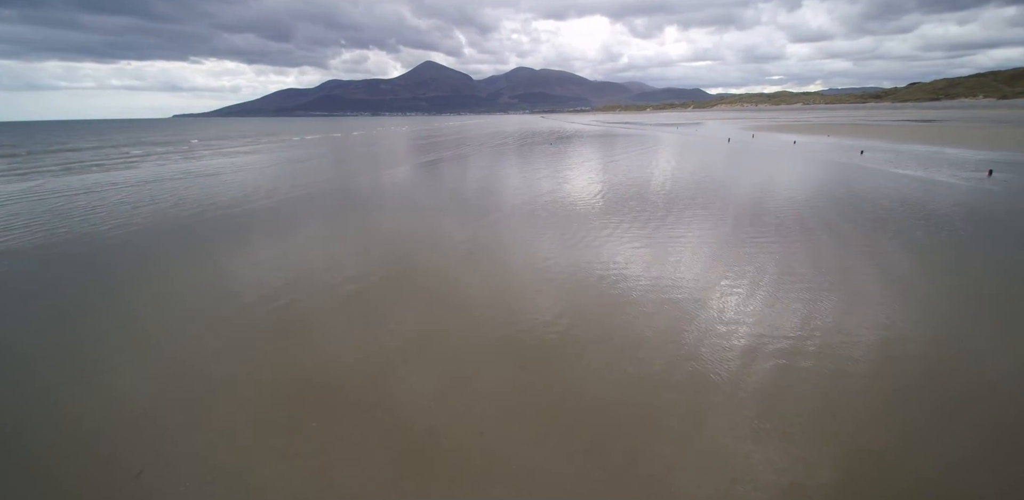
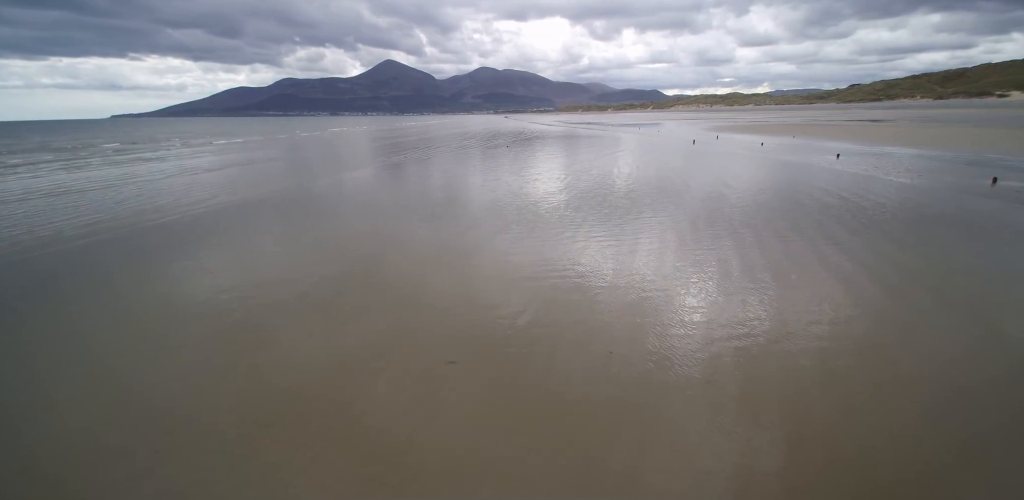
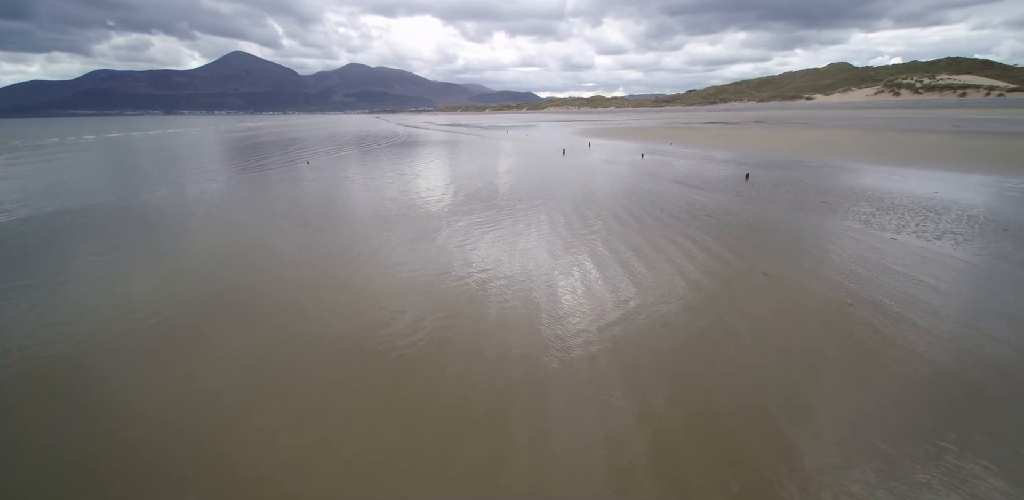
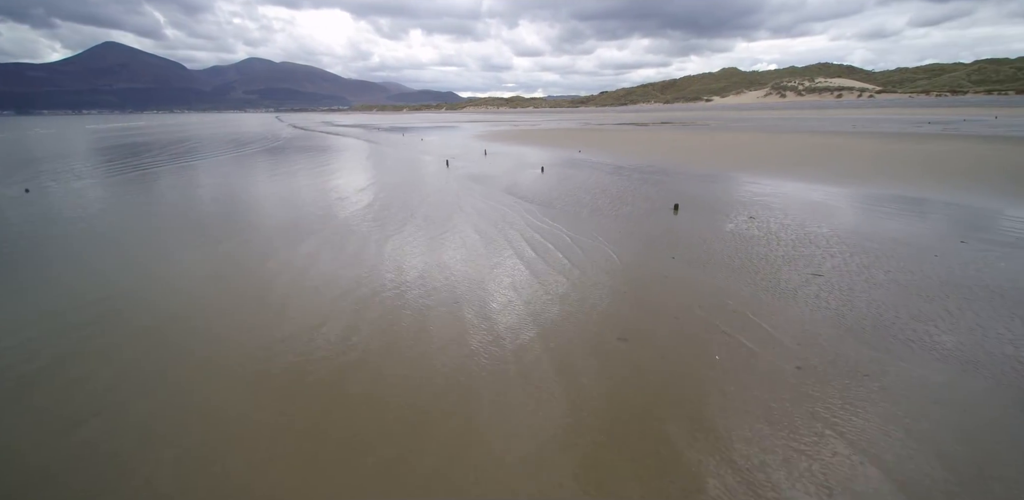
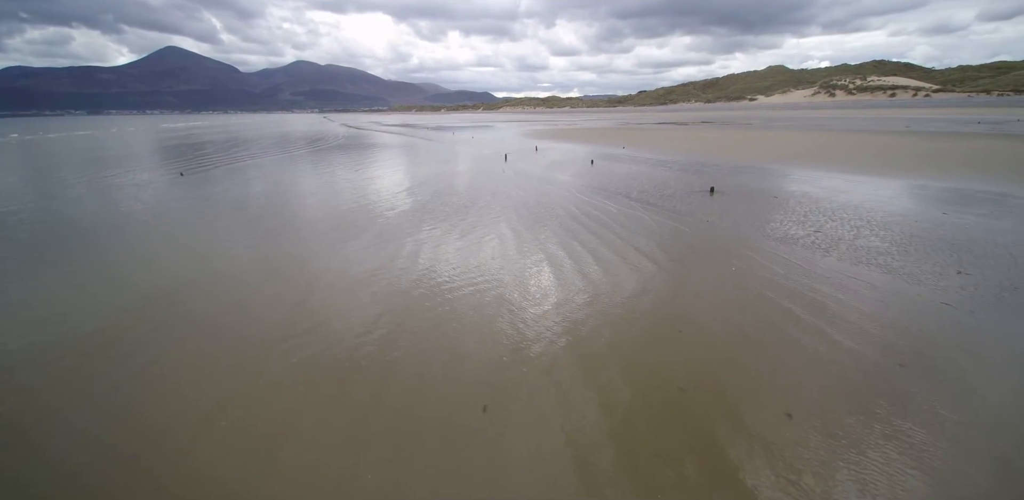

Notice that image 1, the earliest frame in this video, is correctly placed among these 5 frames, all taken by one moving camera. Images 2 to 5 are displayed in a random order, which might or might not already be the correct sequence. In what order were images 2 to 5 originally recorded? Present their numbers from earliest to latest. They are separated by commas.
2, 3, 5, 4
